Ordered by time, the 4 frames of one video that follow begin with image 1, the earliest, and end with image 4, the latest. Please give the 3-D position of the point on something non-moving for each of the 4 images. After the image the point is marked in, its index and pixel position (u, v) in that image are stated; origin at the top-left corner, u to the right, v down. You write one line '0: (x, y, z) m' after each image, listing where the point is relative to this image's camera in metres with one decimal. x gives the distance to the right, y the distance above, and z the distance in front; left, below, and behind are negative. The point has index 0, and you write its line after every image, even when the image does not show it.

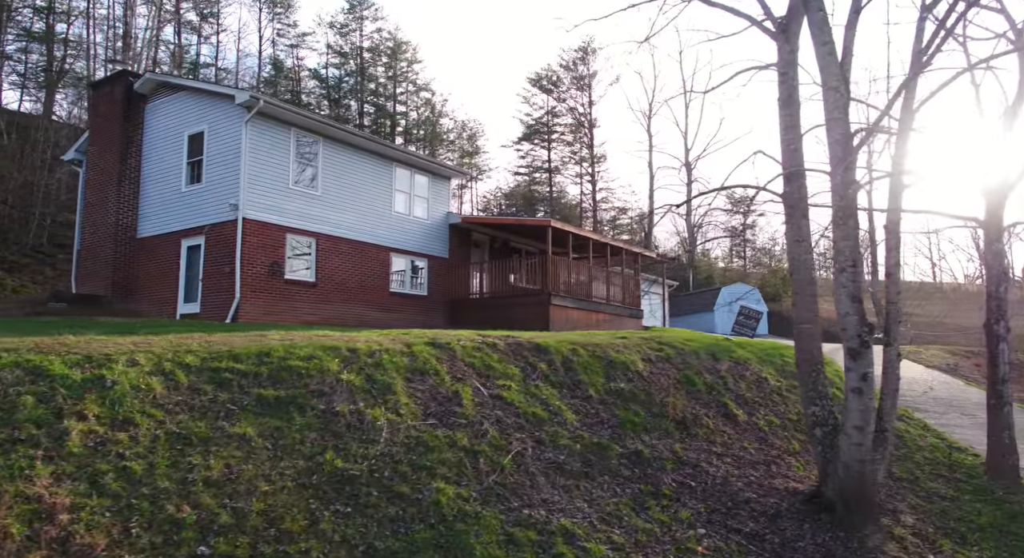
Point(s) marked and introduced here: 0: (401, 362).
0: (-1.2, -0.9, +7.4) m
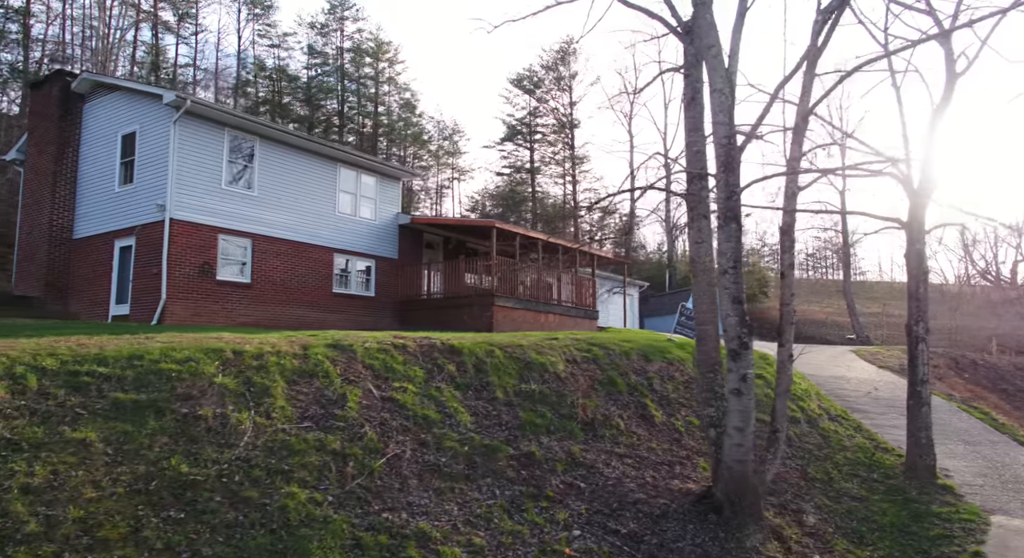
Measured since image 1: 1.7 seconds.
0: (-2.4, -0.9, +7.3) m
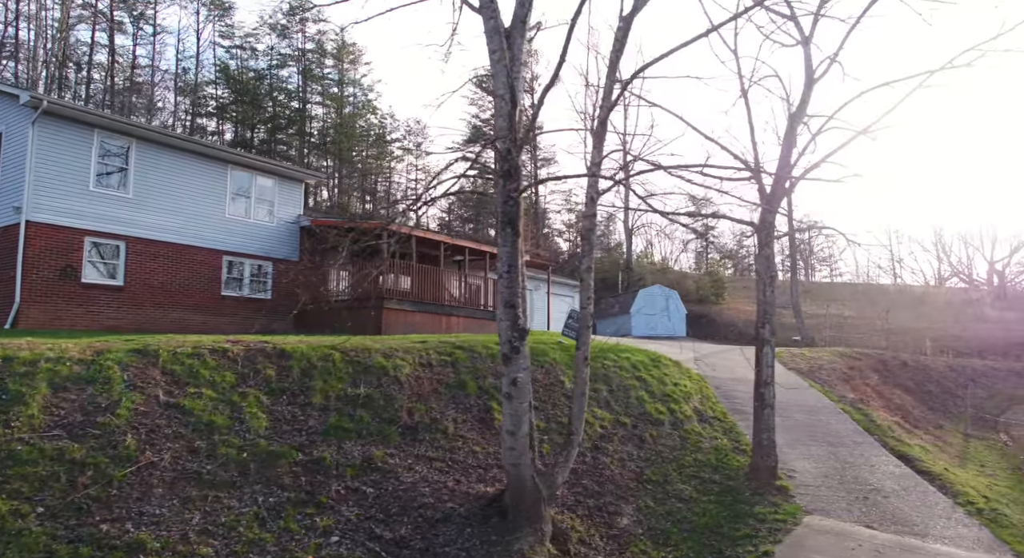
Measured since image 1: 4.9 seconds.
0: (-4.7, -1.0, +7.1) m
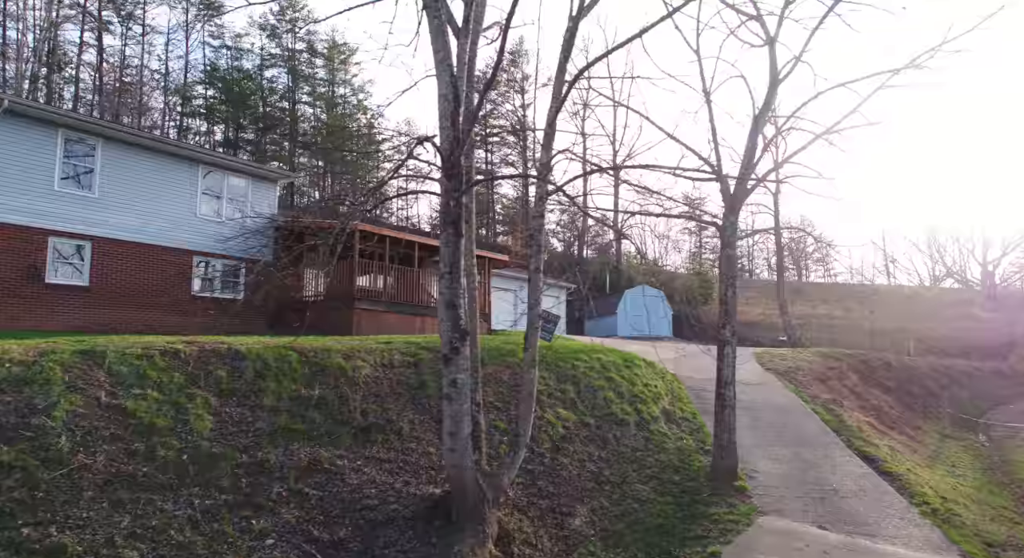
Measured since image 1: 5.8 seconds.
0: (-5.3, -1.0, +7.0) m
